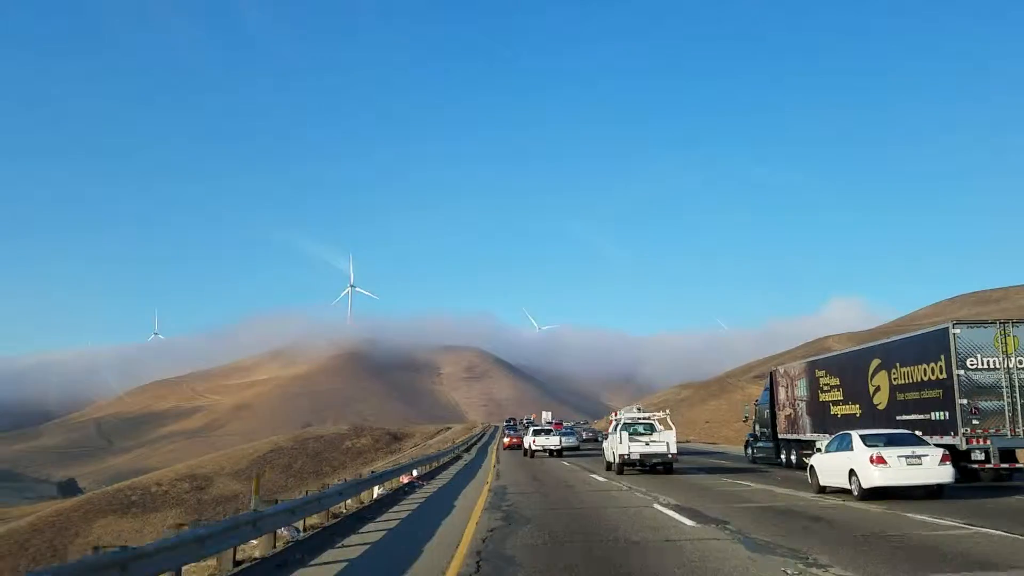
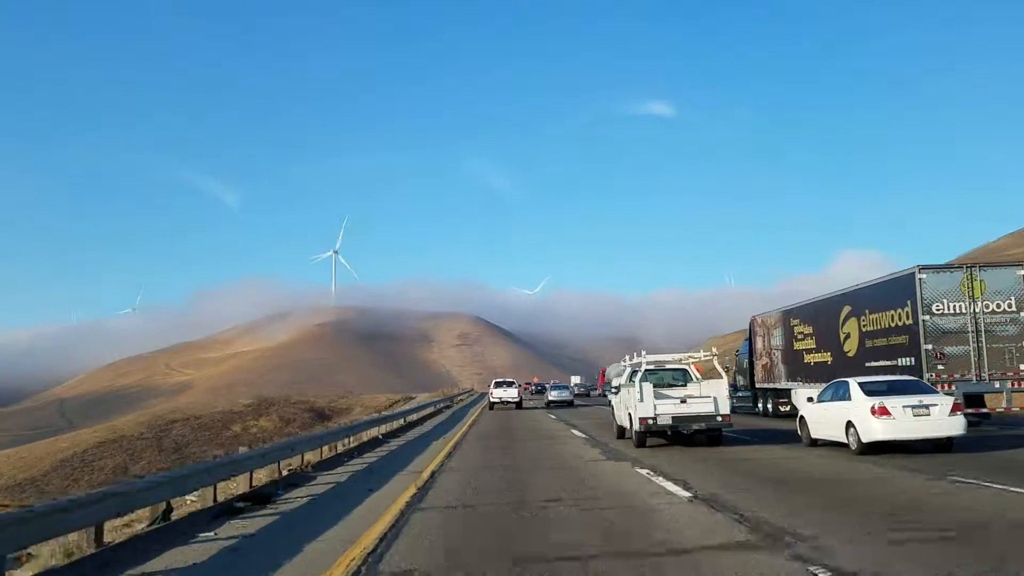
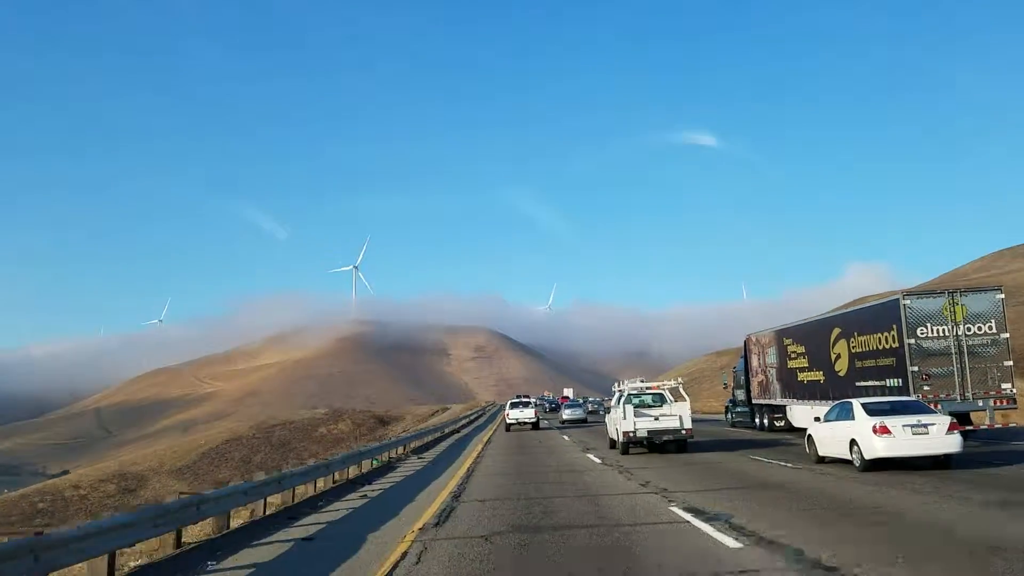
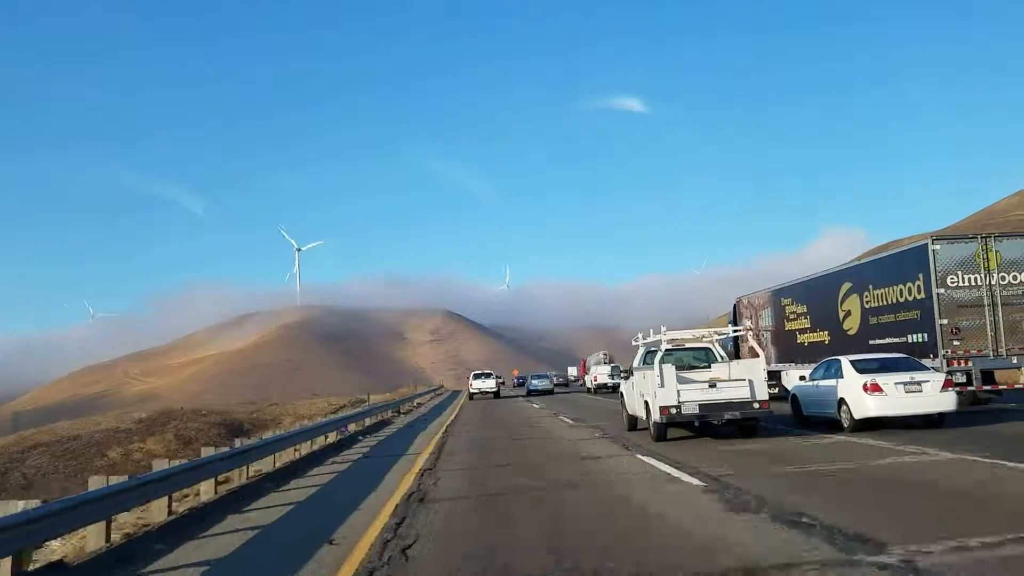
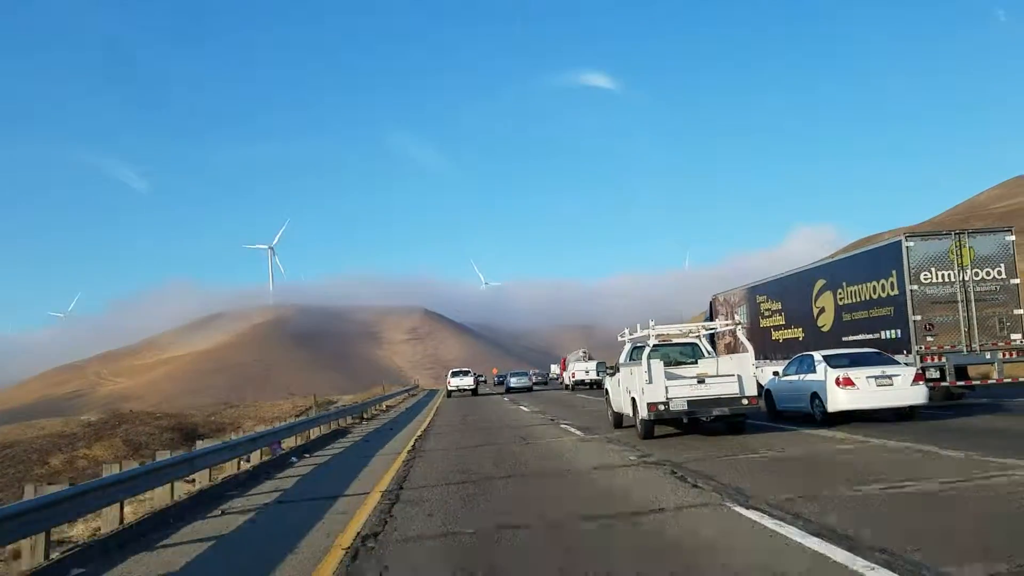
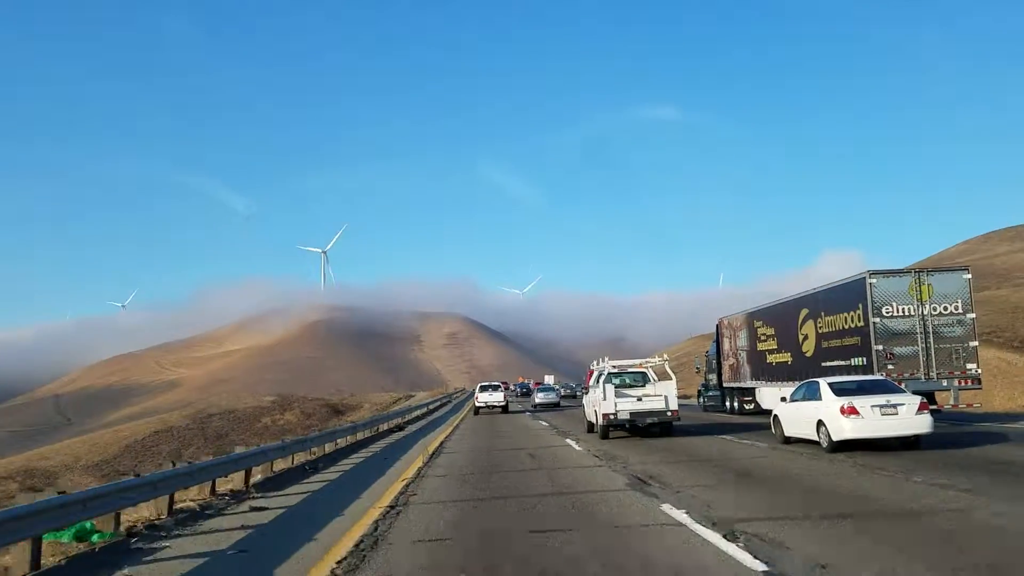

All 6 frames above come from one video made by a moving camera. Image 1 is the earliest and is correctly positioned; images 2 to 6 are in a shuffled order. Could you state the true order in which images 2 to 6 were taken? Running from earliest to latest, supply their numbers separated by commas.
3, 6, 2, 4, 5
